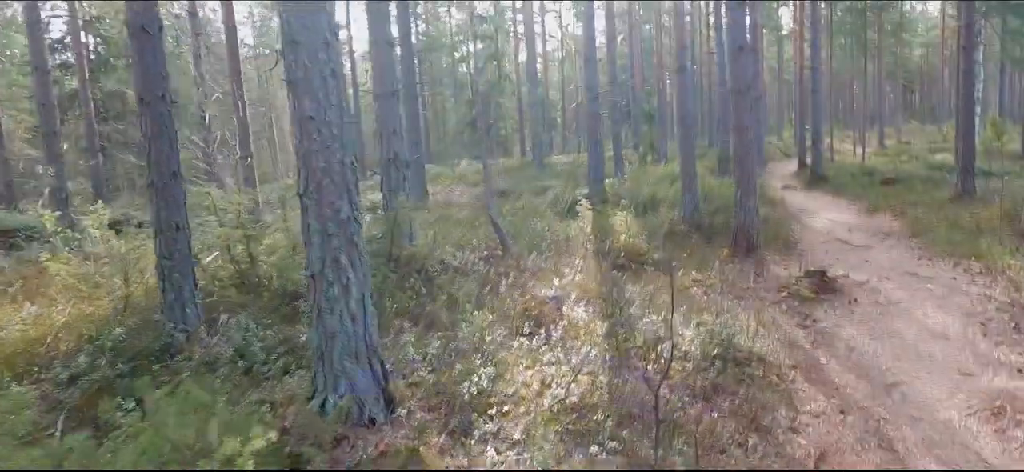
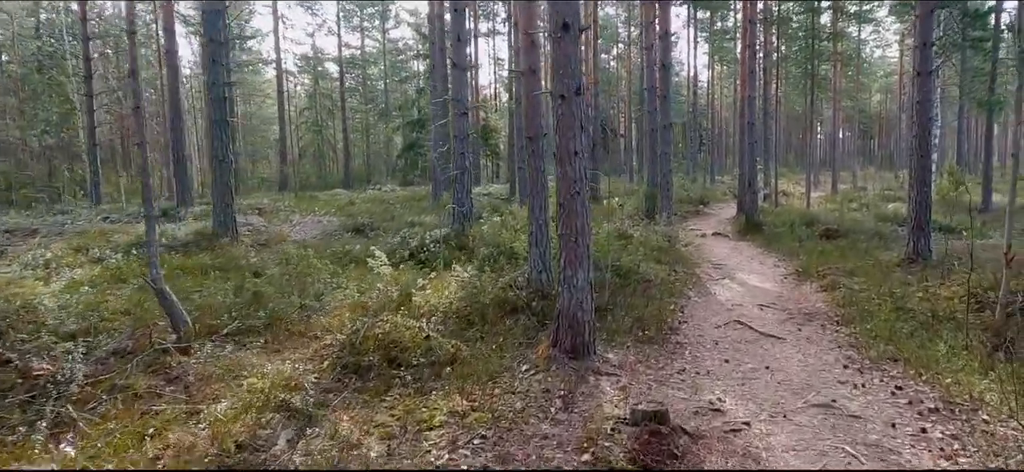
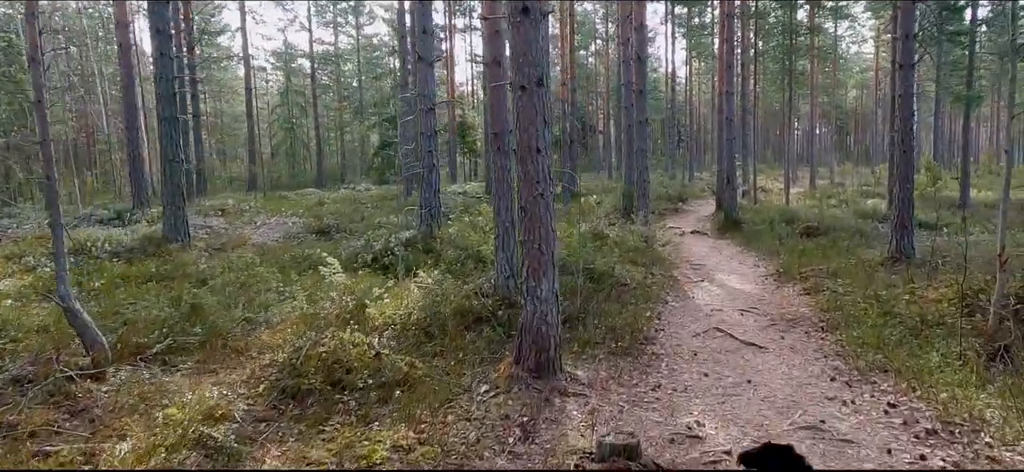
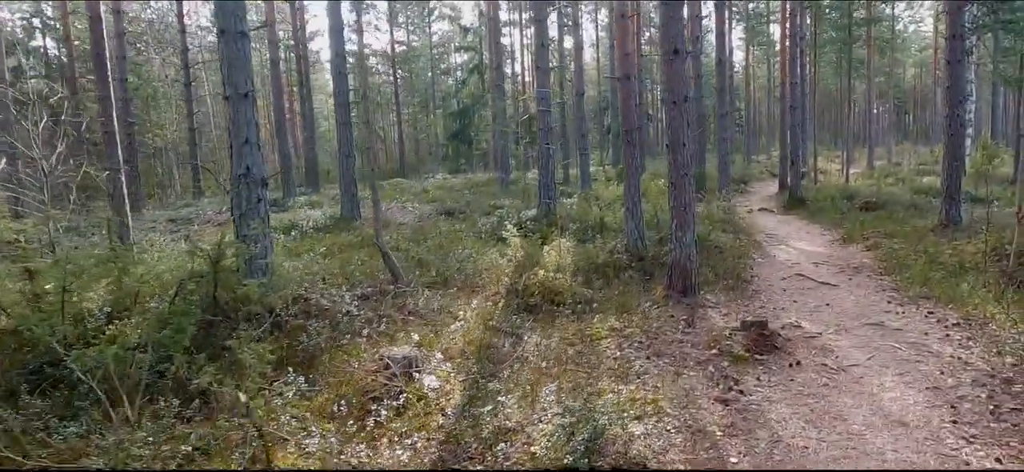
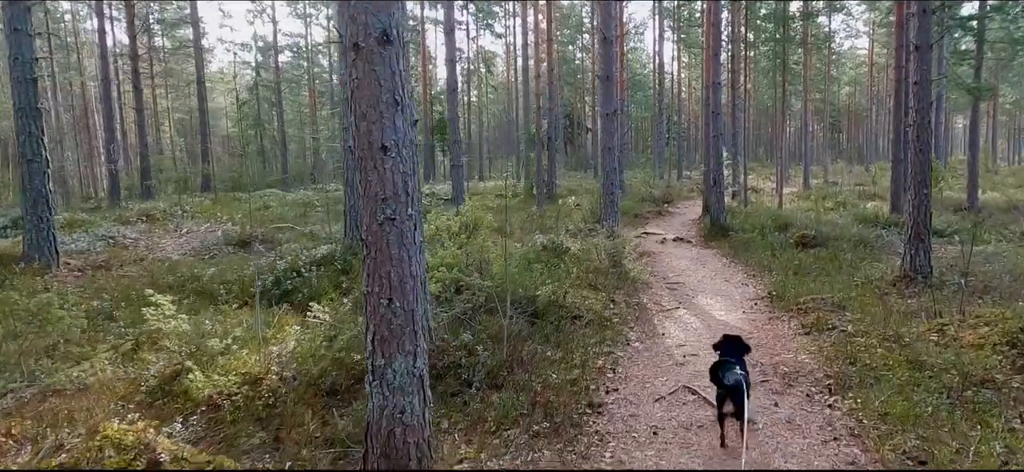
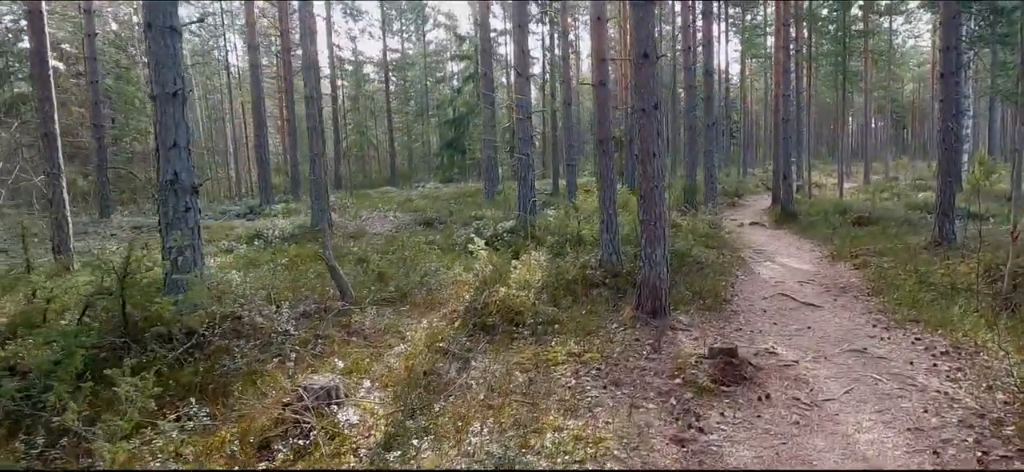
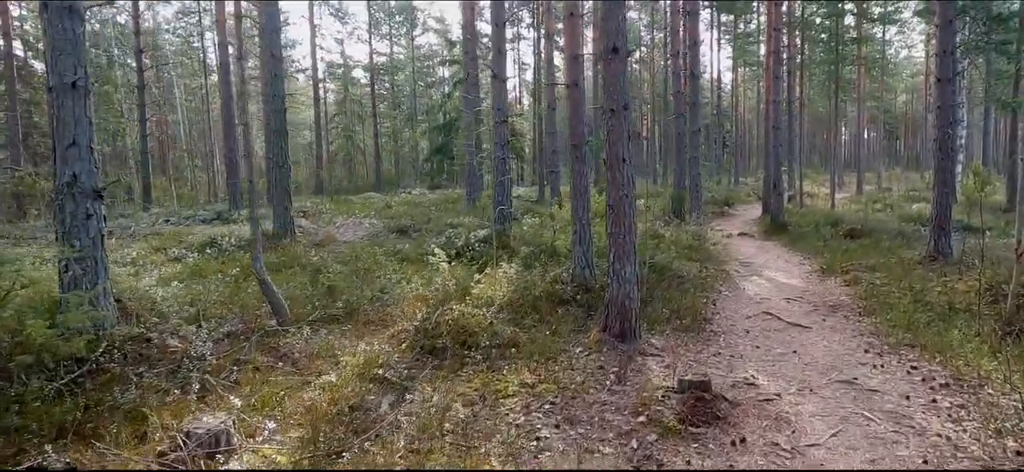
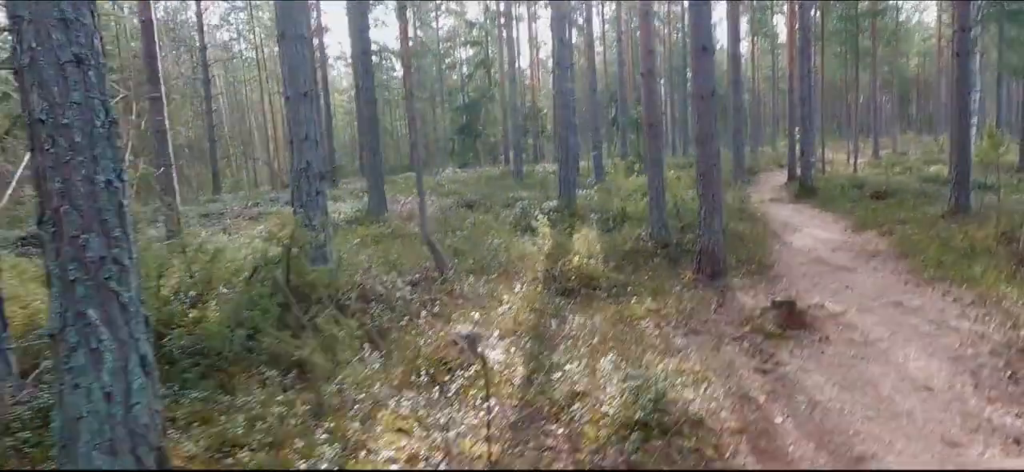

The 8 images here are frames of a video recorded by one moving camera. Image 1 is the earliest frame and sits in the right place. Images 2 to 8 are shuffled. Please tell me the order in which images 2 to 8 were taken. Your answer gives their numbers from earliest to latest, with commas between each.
8, 4, 6, 7, 2, 3, 5
